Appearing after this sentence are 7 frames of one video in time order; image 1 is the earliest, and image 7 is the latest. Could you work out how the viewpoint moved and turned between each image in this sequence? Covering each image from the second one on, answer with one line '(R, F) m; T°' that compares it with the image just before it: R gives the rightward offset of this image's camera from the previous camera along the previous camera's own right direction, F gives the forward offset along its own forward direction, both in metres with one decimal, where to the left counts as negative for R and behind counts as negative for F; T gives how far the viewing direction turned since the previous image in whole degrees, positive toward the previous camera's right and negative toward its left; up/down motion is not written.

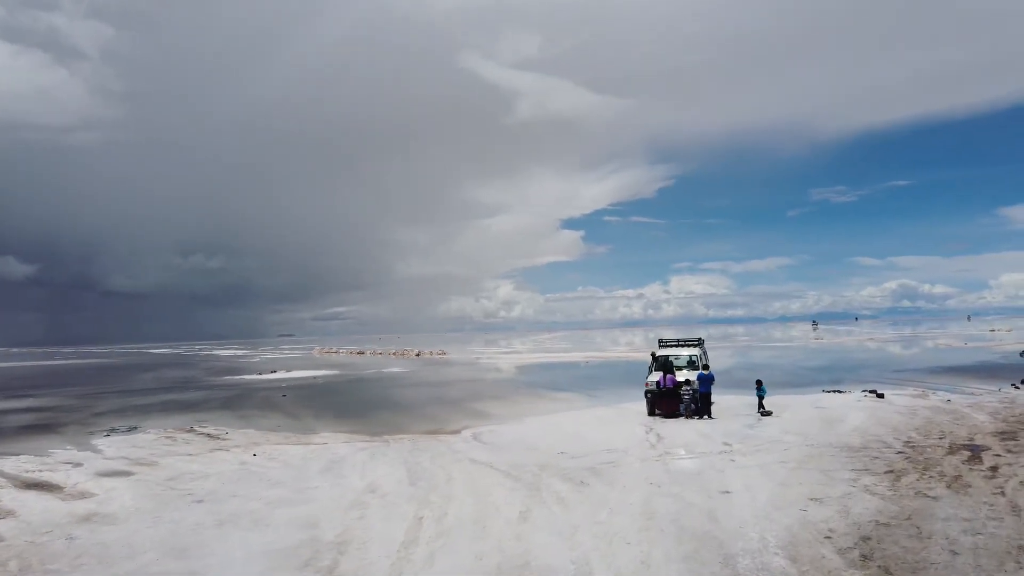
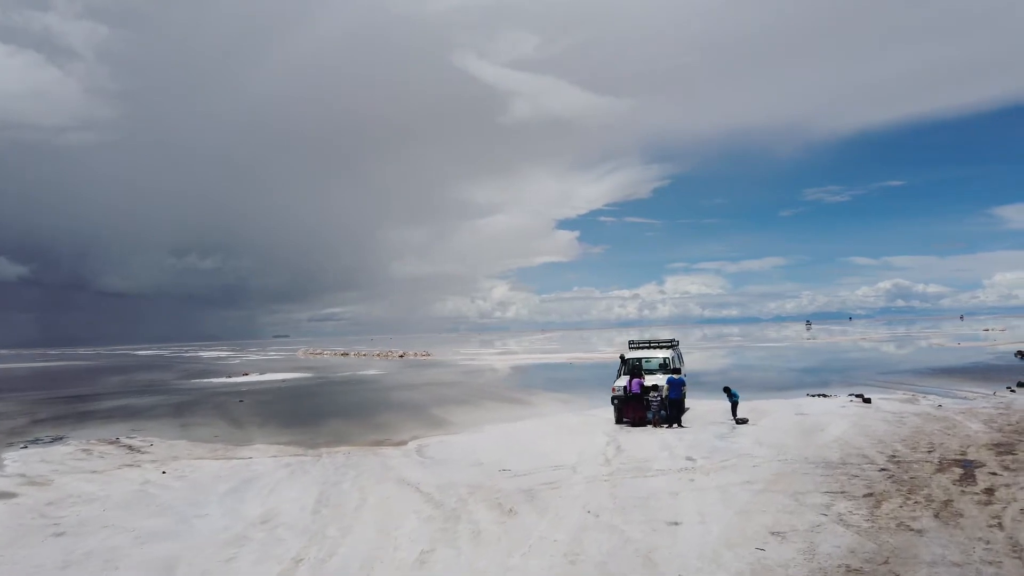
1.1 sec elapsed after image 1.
(+1.0, +1.6) m; 0°
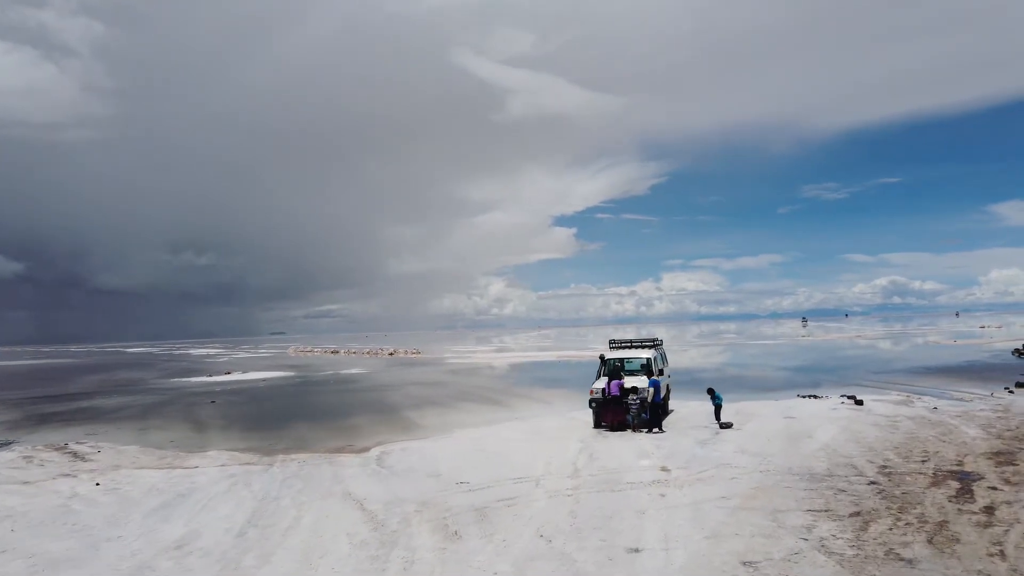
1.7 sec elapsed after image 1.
(+0.6, +1.0) m; 0°
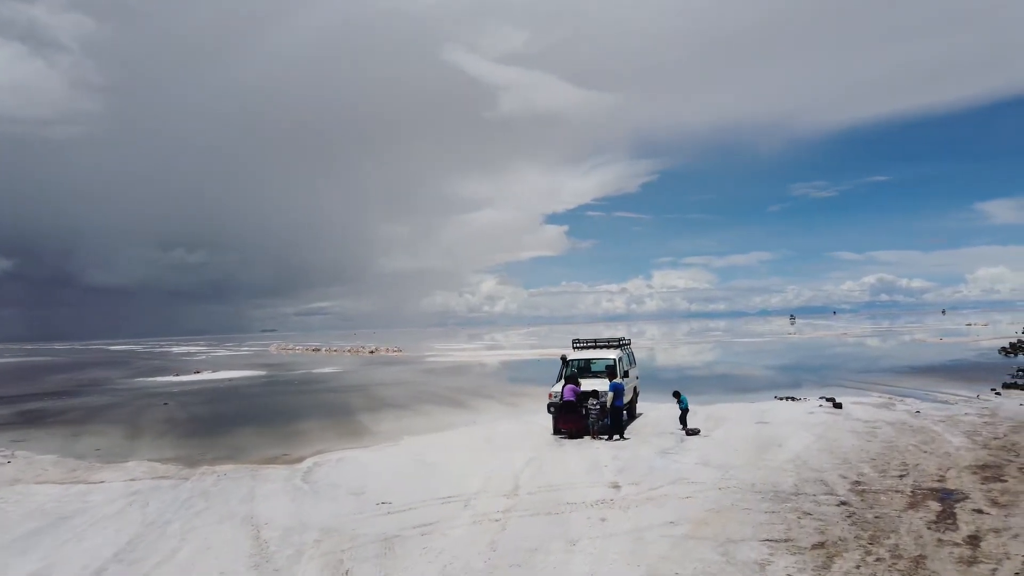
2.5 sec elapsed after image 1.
(+0.9, +1.3) m; +1°
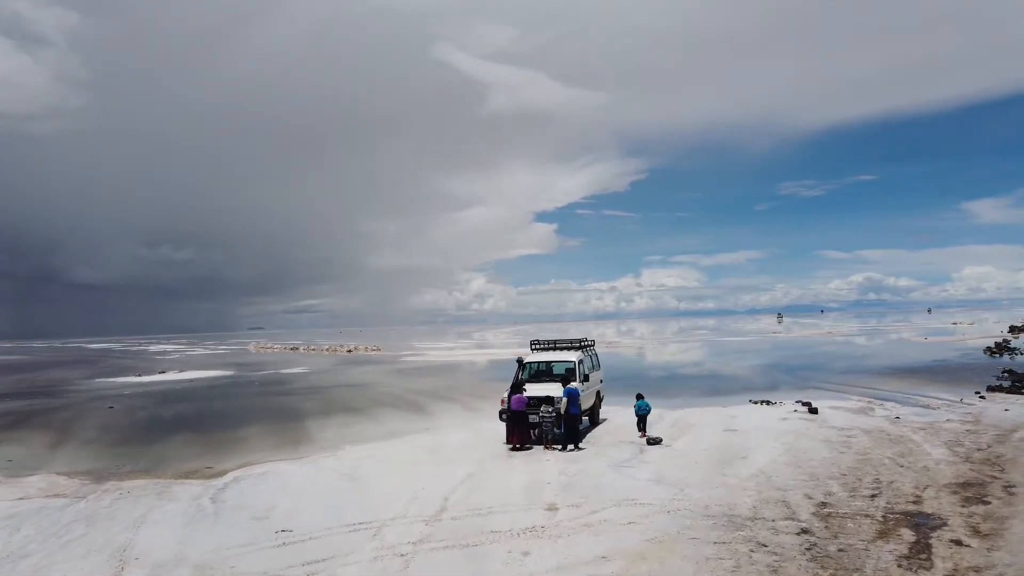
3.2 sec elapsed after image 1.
(+0.8, +1.3) m; +1°
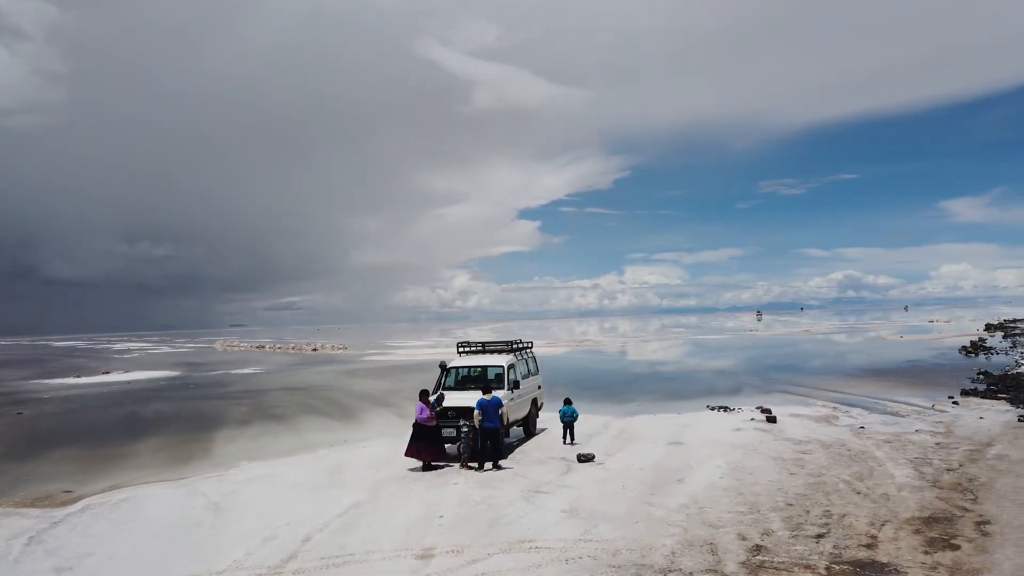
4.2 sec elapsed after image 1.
(+1.2, +1.9) m; +1°
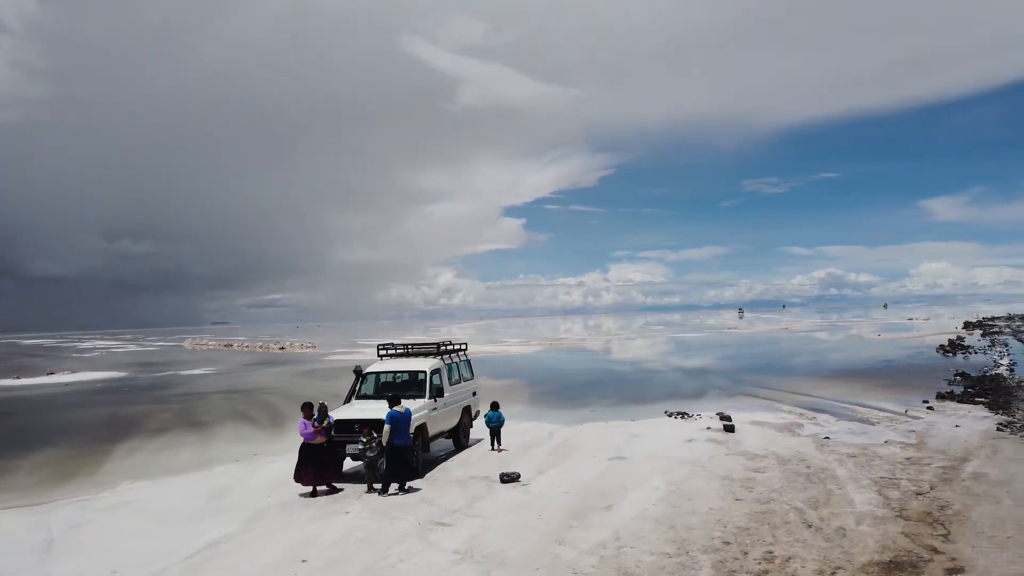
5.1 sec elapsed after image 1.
(+1.1, +1.7) m; +1°
